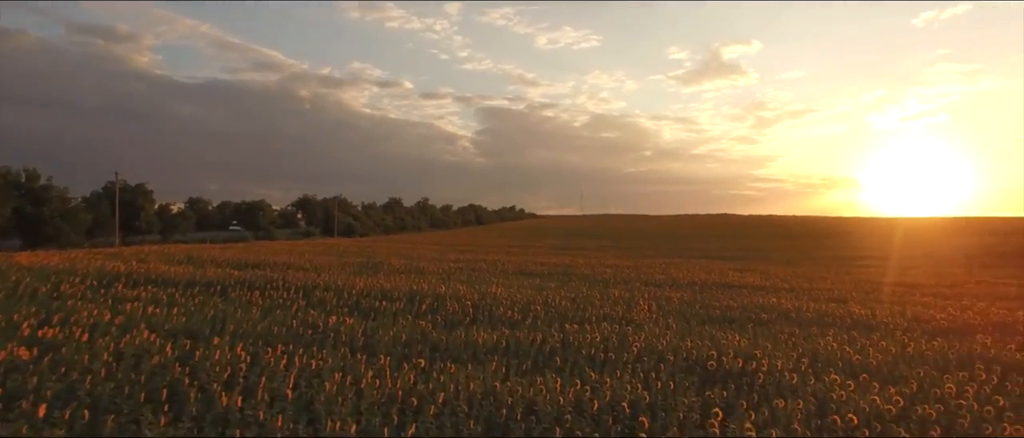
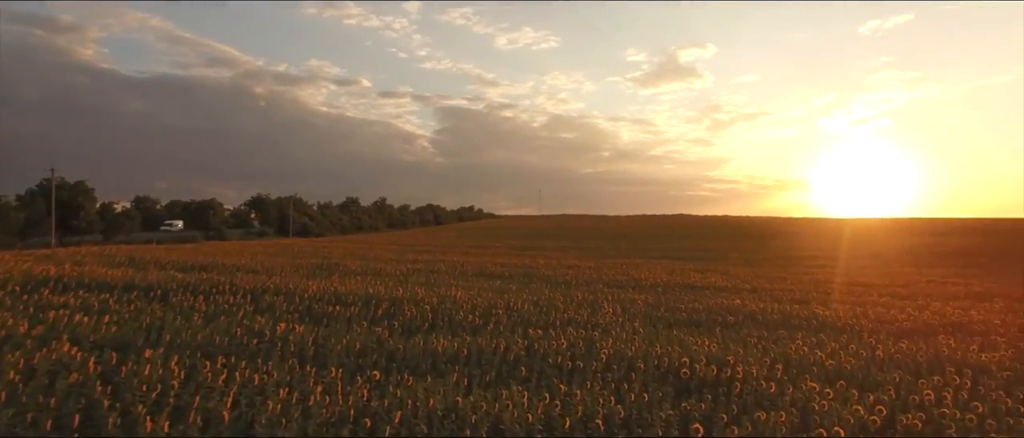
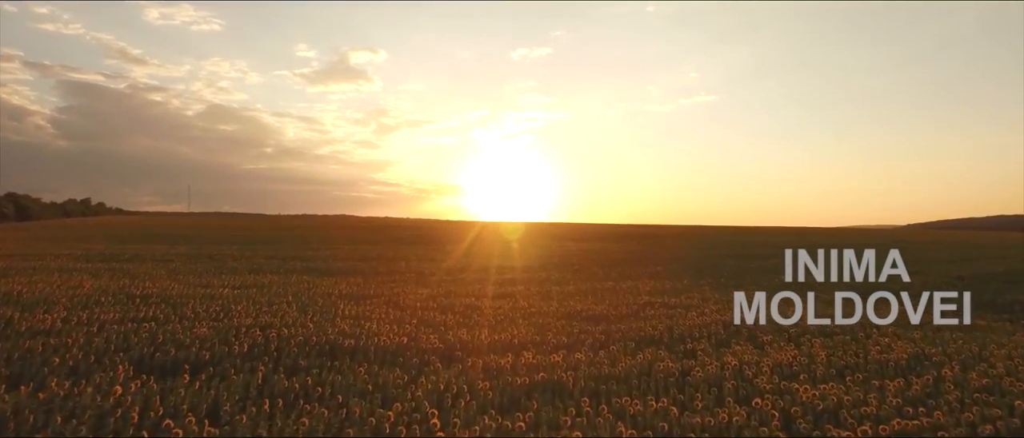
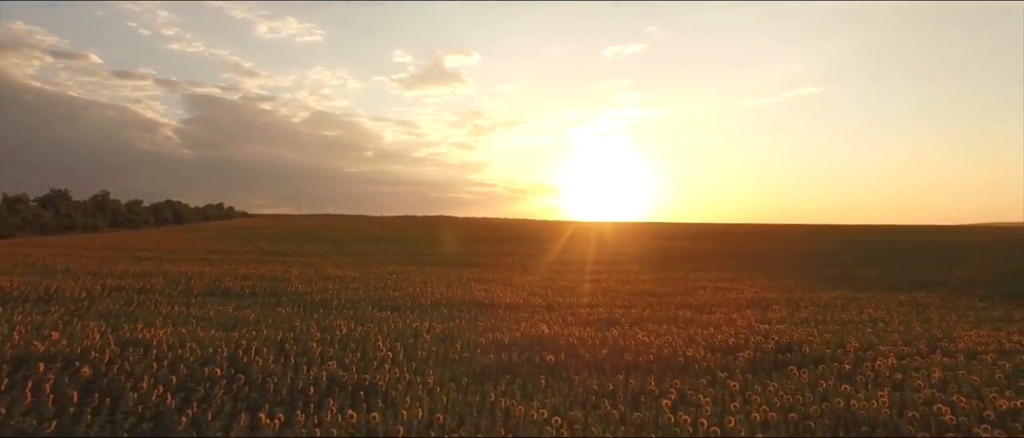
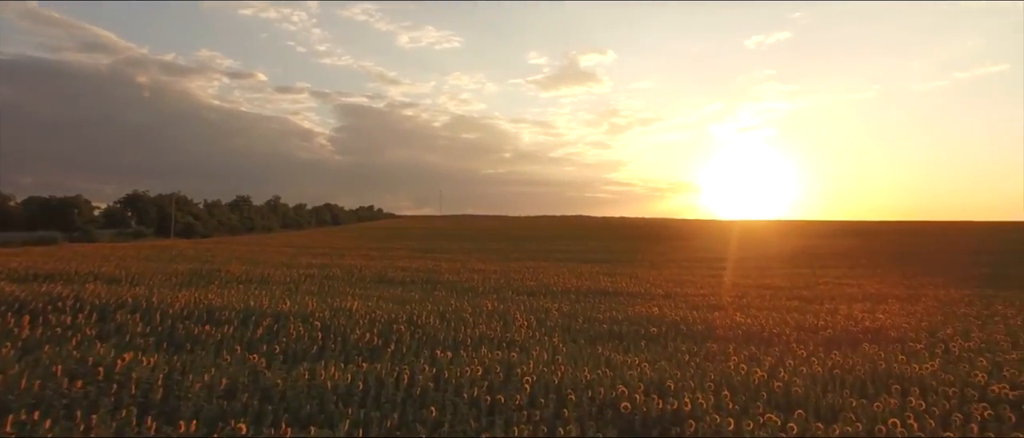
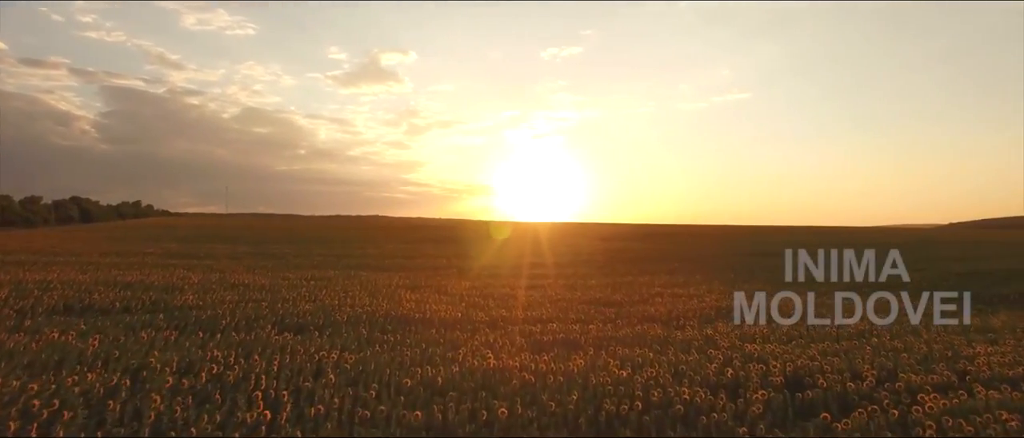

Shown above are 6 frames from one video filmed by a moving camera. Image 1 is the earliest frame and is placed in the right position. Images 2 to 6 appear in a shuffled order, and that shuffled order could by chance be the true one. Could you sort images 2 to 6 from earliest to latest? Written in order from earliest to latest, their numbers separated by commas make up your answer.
2, 5, 4, 6, 3
